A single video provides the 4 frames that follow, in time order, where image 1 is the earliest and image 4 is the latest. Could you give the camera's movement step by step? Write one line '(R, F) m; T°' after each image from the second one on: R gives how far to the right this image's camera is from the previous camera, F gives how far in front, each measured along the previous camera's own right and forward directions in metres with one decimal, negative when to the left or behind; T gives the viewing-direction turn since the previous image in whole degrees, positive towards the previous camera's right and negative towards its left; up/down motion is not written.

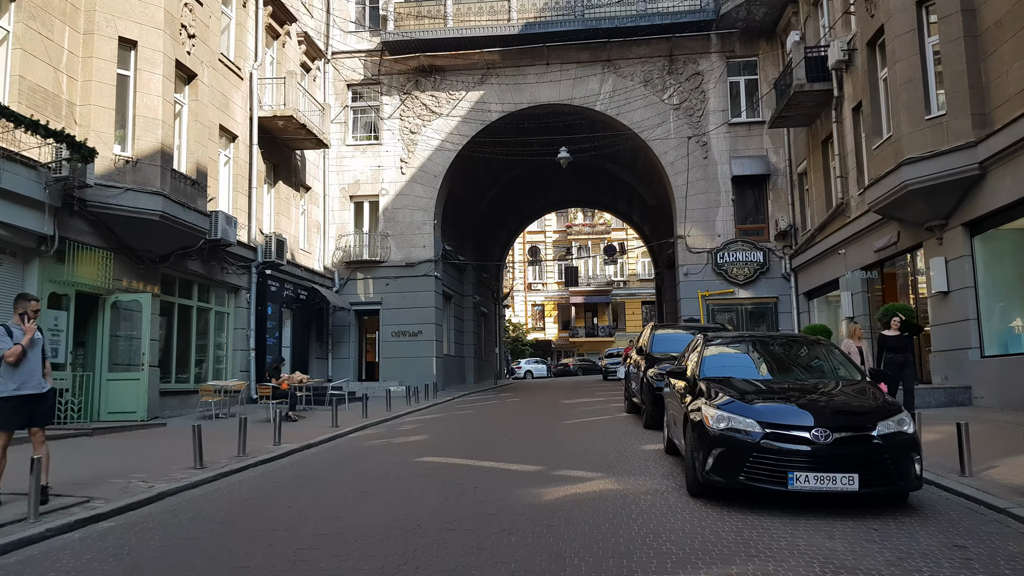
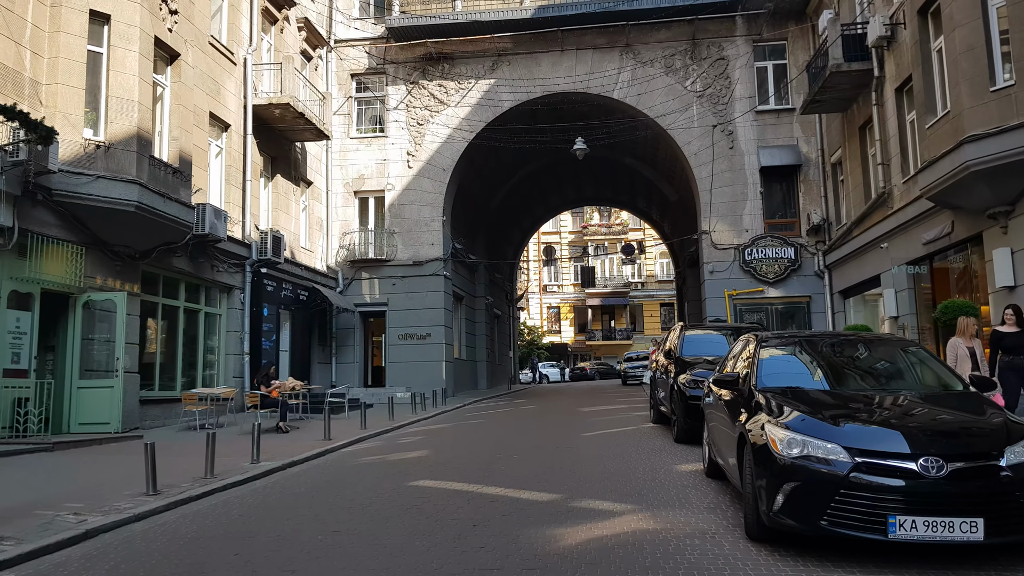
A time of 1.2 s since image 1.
(0.0, +1.5) m; -1°
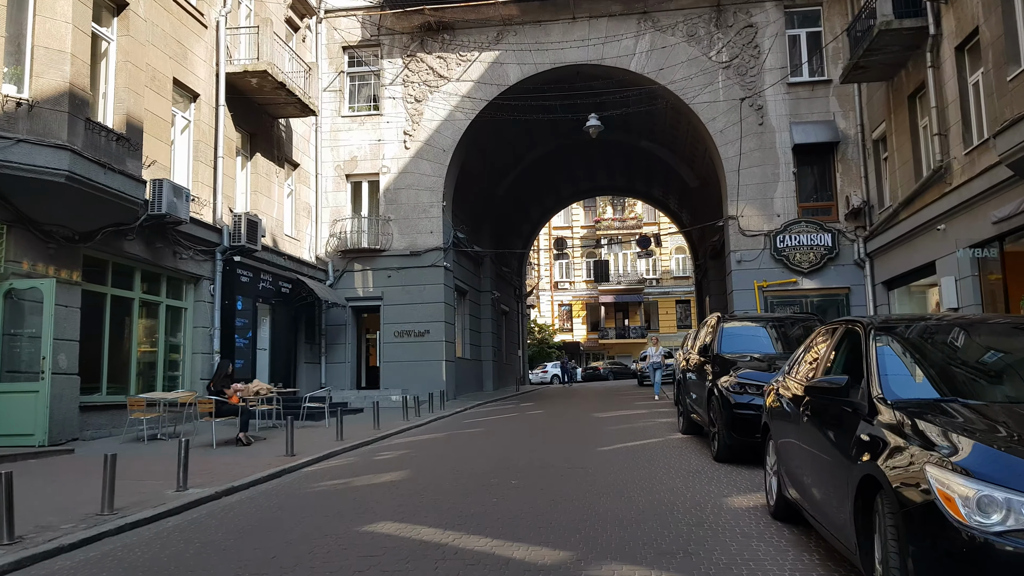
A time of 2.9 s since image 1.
(+0.1, +2.2) m; -1°
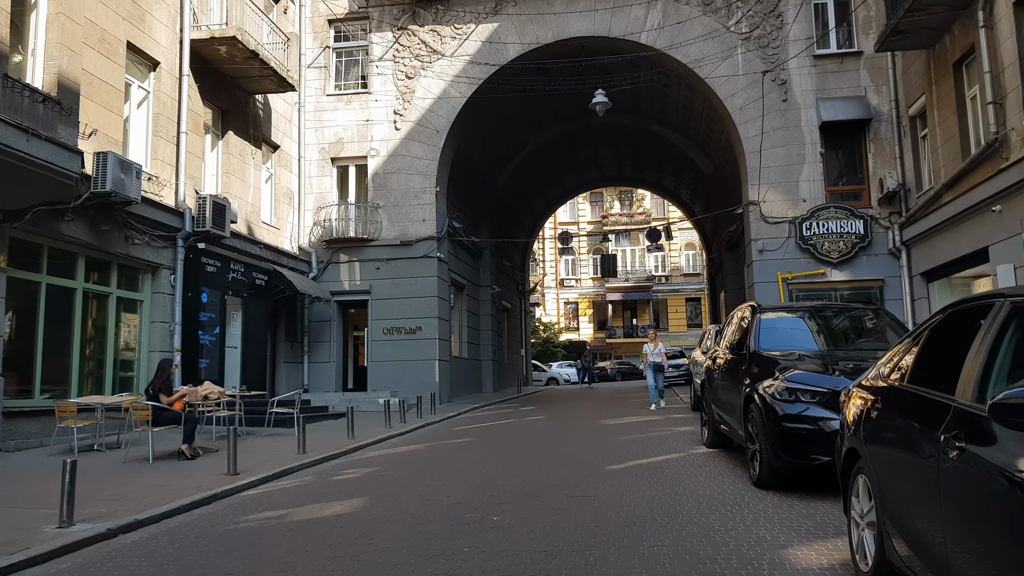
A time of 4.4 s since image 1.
(+0.2, +1.8) m; 0°
